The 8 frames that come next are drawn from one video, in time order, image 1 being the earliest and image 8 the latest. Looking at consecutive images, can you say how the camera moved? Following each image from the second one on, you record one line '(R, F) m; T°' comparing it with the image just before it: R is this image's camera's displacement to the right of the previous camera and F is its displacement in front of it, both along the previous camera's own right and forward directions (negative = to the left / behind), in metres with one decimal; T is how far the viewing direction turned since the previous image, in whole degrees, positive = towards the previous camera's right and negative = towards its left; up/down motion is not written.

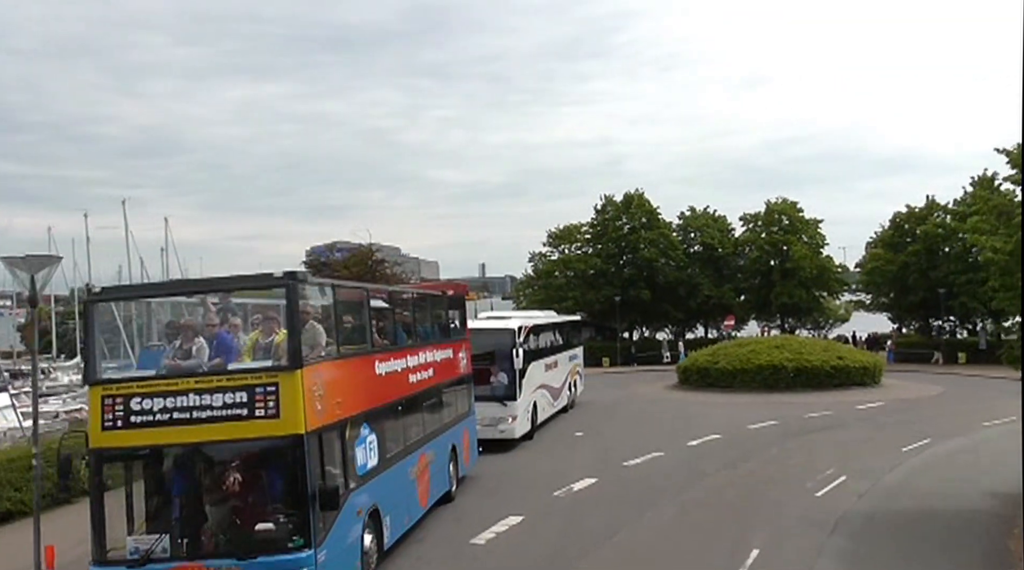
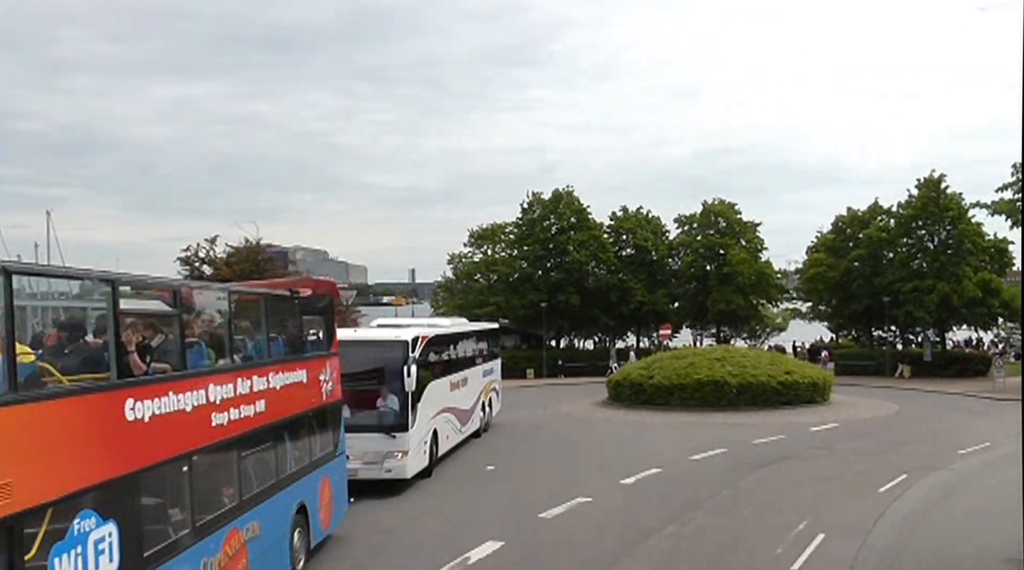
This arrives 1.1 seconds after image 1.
(+0.8, +4.3) m; +5°
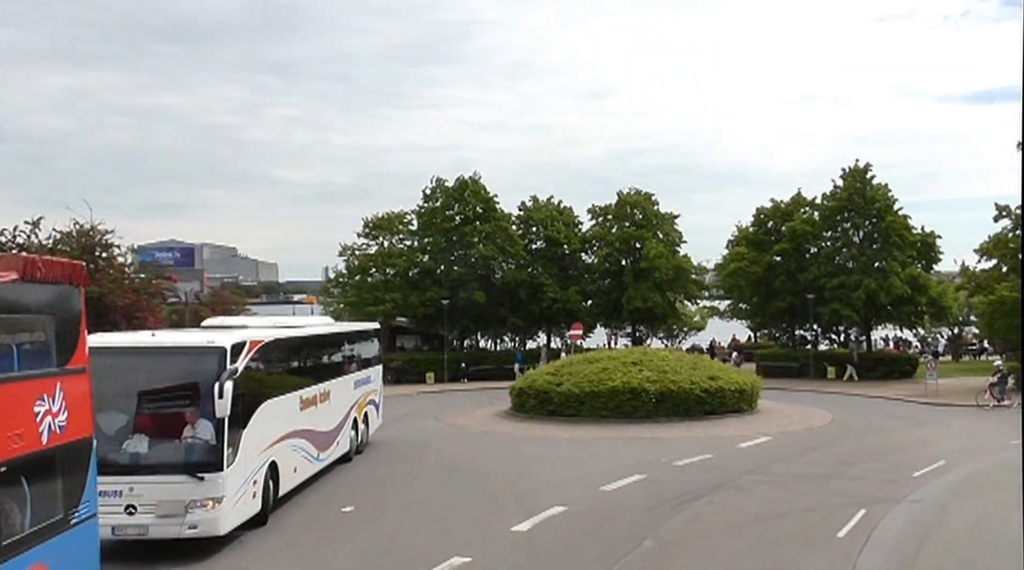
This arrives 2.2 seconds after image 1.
(+0.9, +4.1) m; +6°
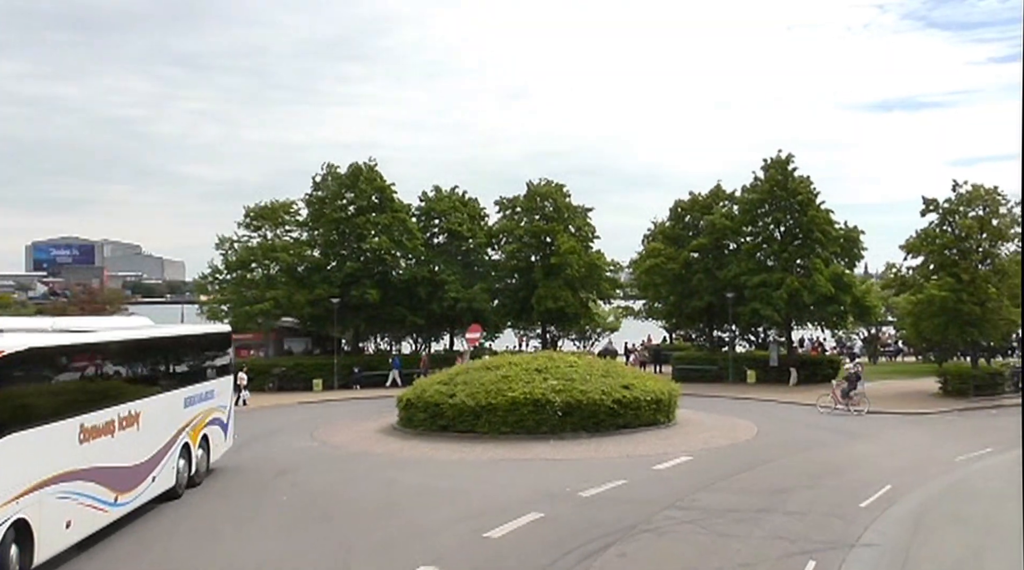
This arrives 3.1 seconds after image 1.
(+0.9, +3.6) m; +6°
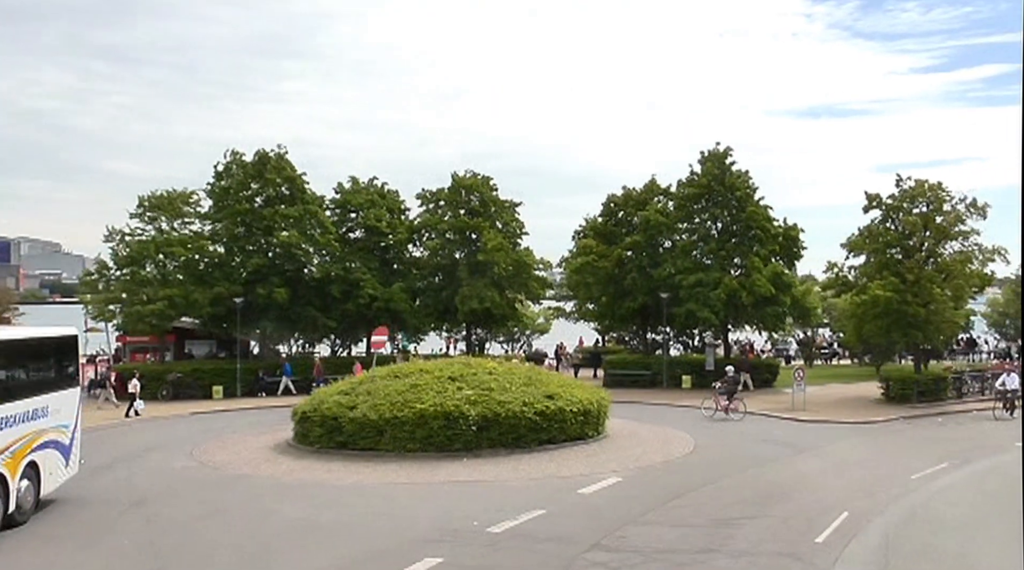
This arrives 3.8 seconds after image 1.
(+0.6, +2.6) m; +4°
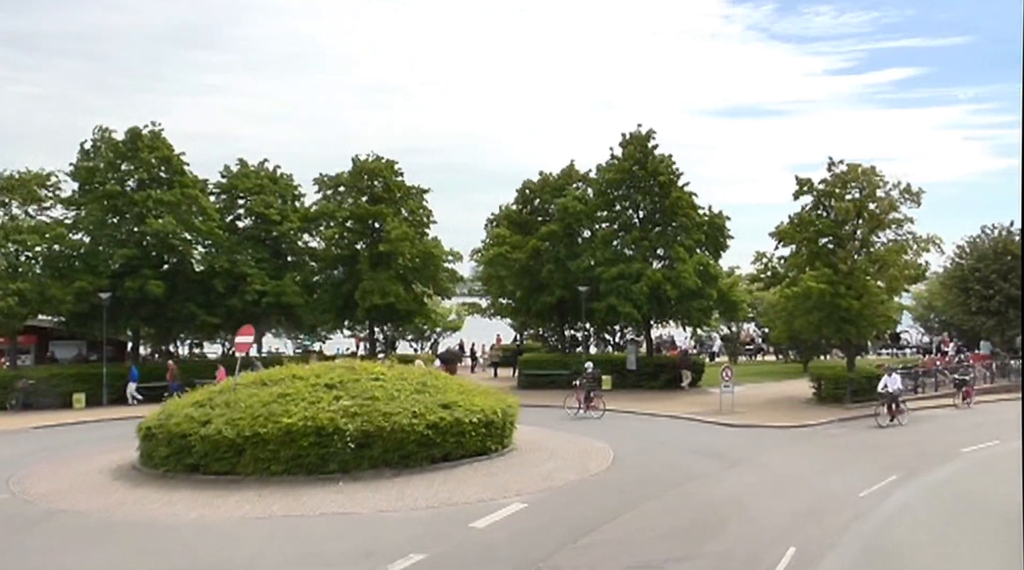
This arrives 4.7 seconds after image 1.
(+0.8, +3.0) m; +5°
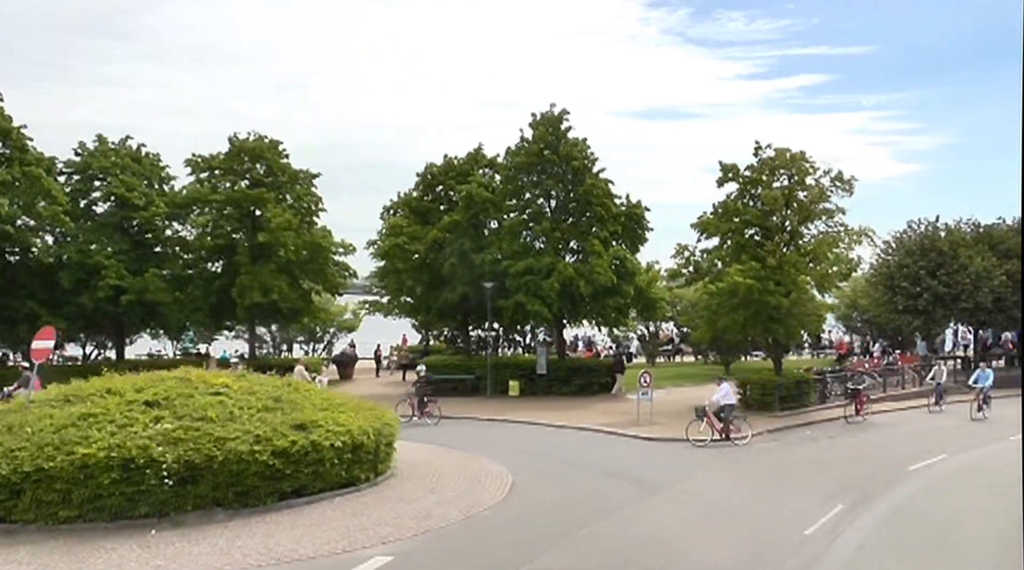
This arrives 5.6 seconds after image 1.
(+0.8, +3.2) m; +6°
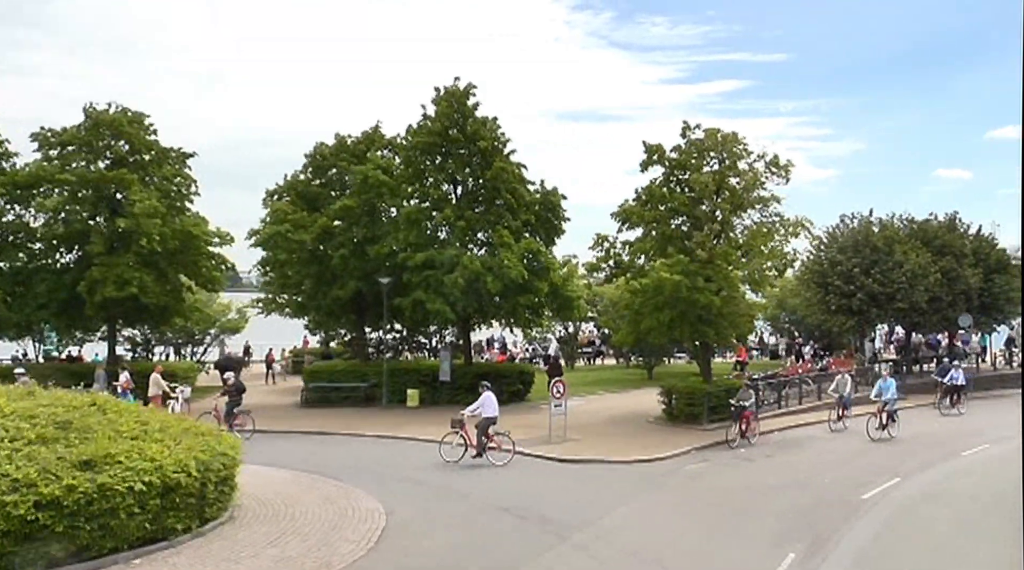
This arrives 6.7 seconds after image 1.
(+0.8, +3.1) m; +5°
